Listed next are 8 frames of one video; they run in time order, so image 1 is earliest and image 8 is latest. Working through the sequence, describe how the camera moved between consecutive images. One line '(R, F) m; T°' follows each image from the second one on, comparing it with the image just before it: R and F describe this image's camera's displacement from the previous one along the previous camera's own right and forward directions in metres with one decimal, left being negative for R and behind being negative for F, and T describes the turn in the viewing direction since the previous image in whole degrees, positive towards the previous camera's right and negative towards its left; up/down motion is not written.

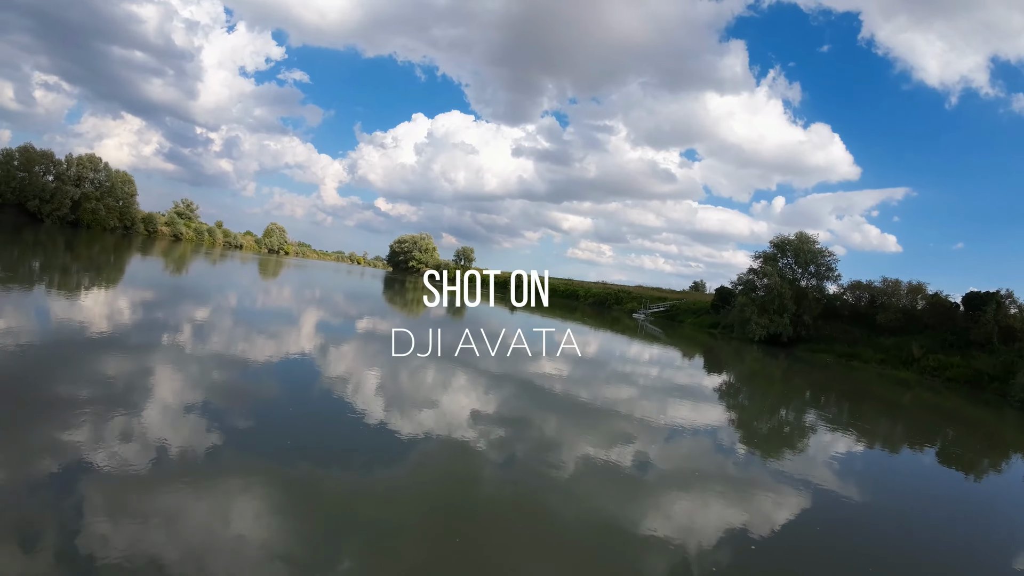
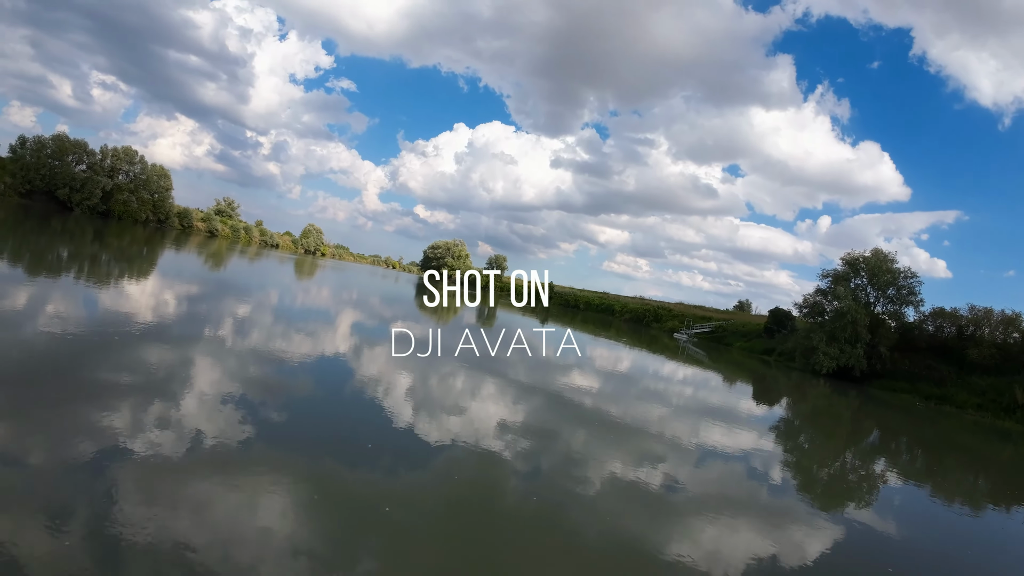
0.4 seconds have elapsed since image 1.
(+0.1, +0.1) m; -4°
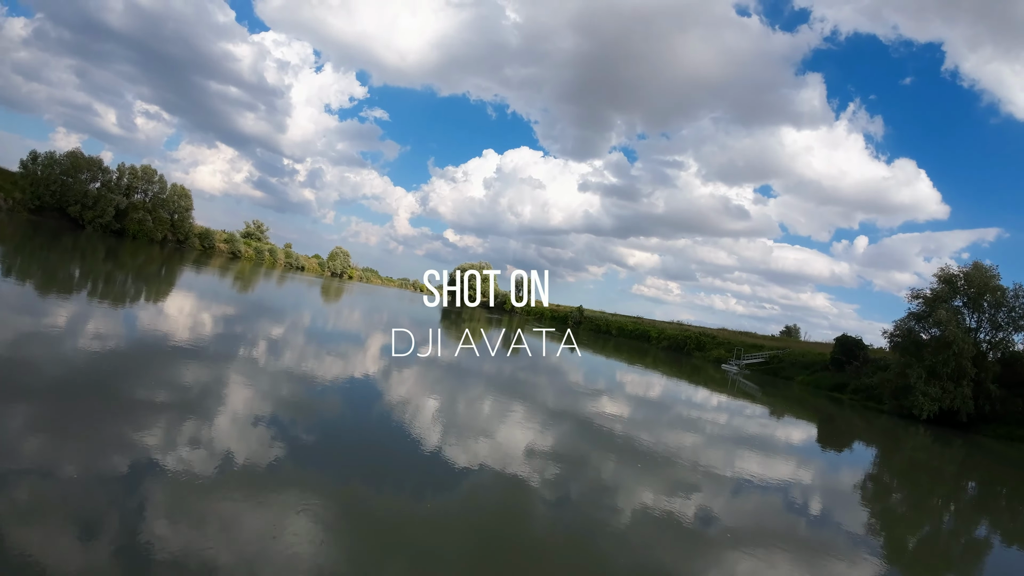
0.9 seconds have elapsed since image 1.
(+0.1, 0.0) m; -3°
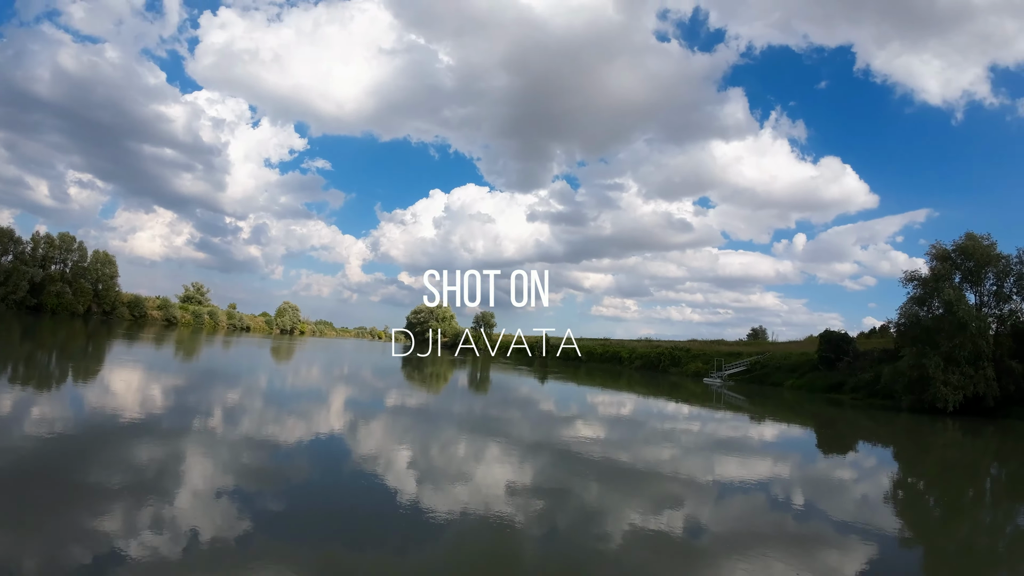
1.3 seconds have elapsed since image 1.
(-0.2, +0.1) m; +5°
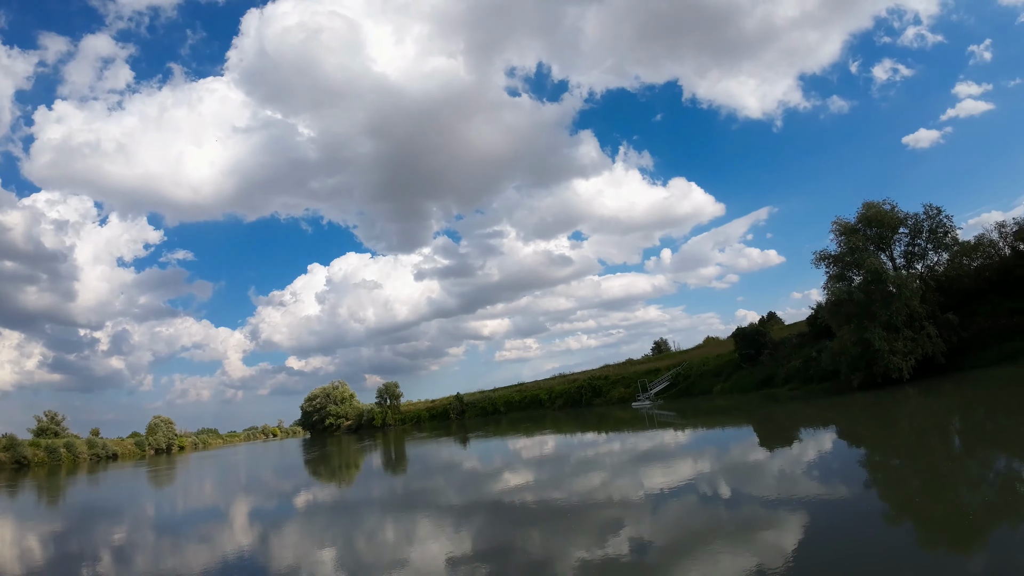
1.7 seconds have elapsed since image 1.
(-0.5, -0.1) m; +12°
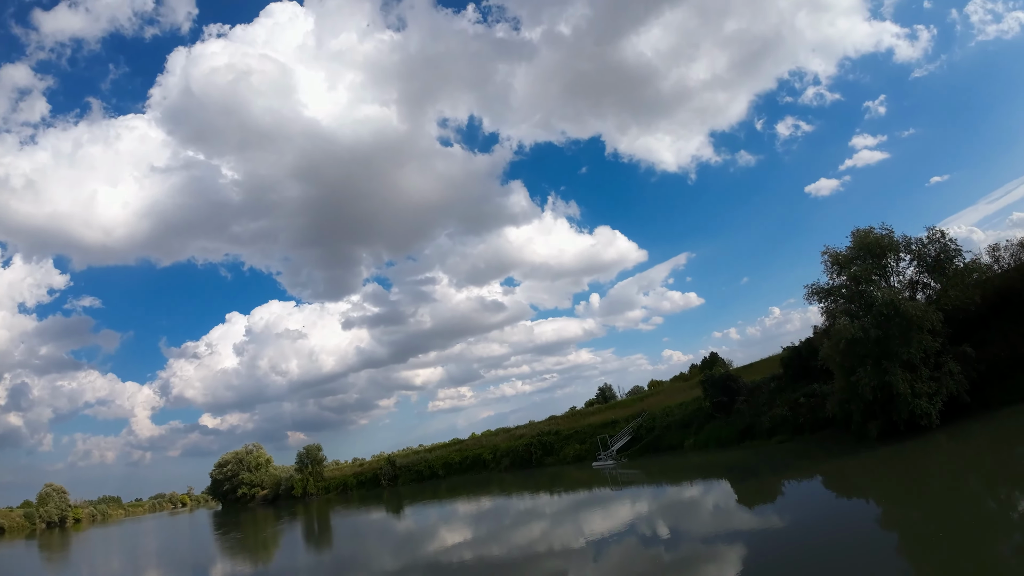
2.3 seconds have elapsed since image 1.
(-0.7, +0.1) m; +8°
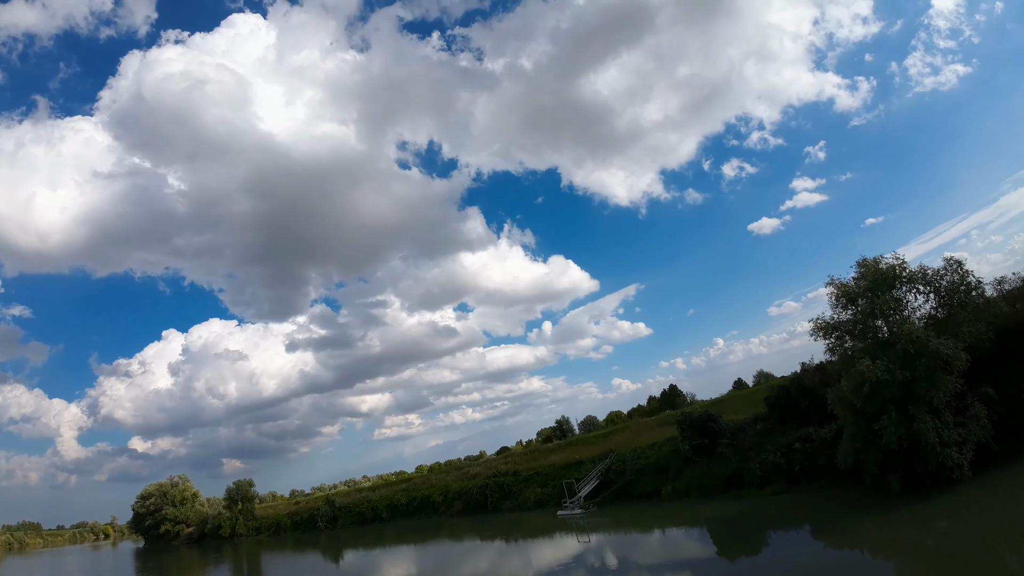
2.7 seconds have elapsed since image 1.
(-0.2, +1.9) m; +5°
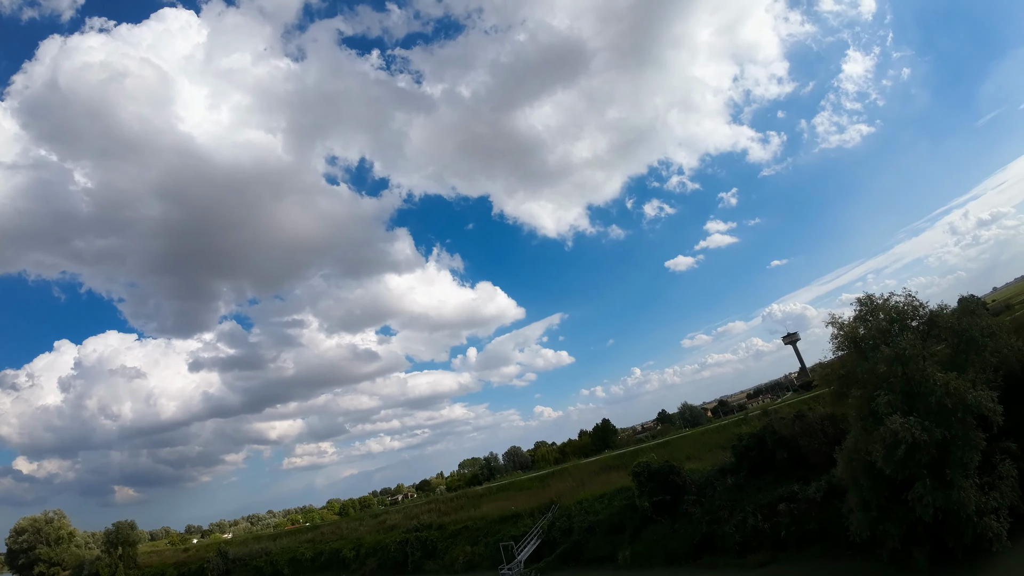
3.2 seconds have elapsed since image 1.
(-0.4, +2.1) m; +8°
